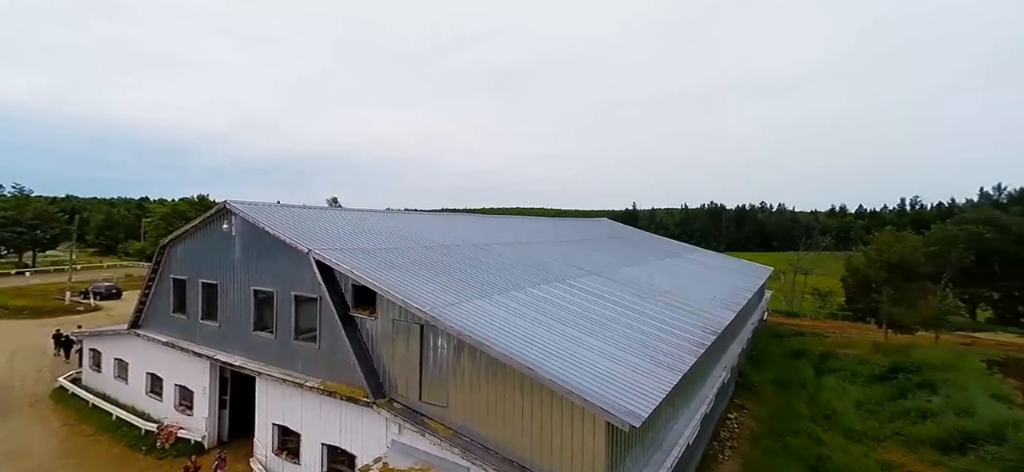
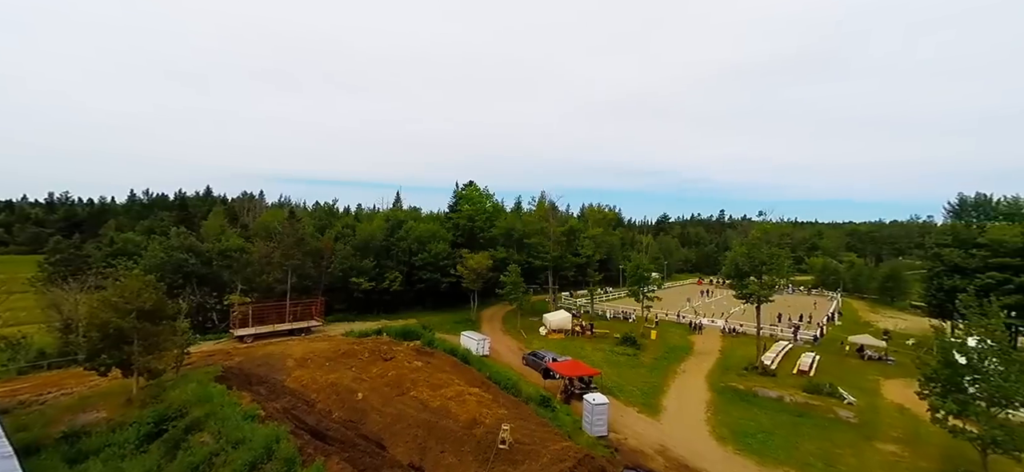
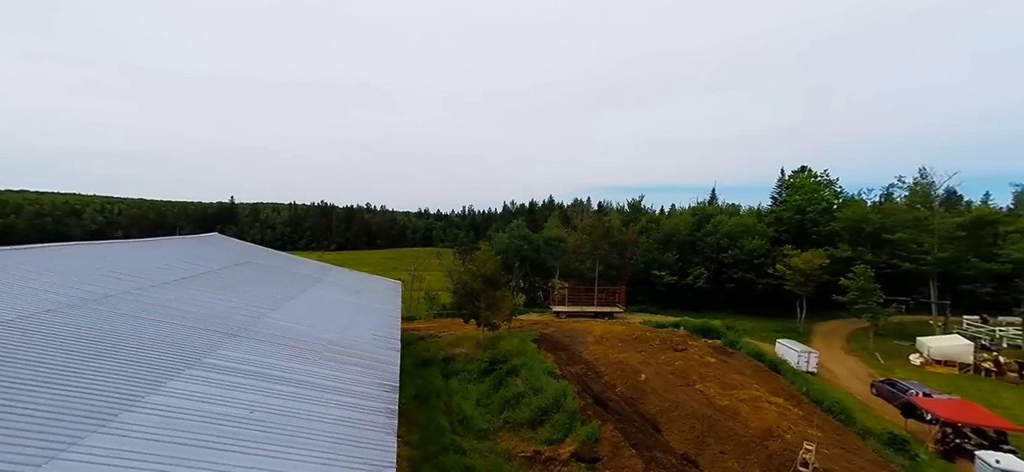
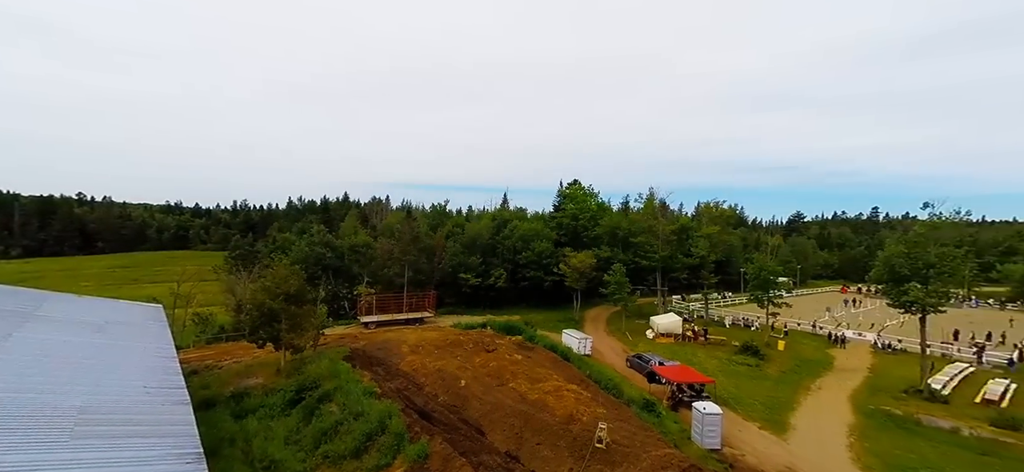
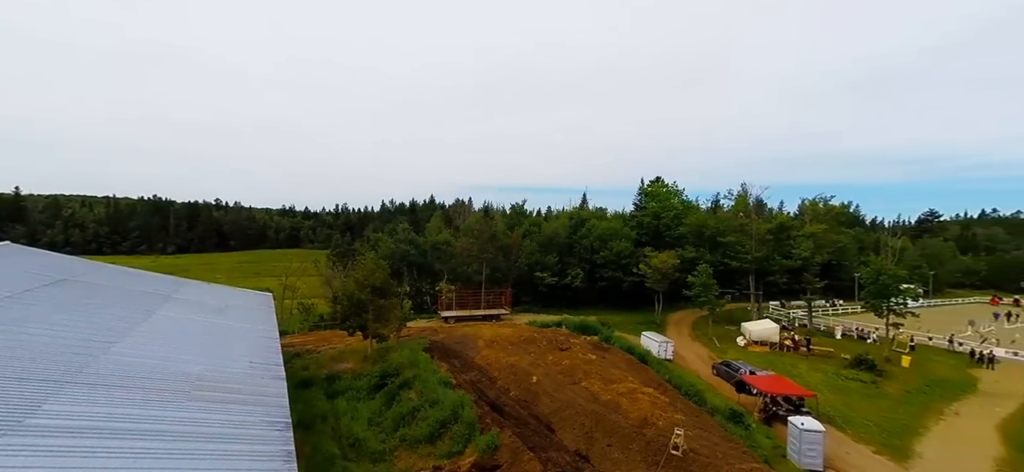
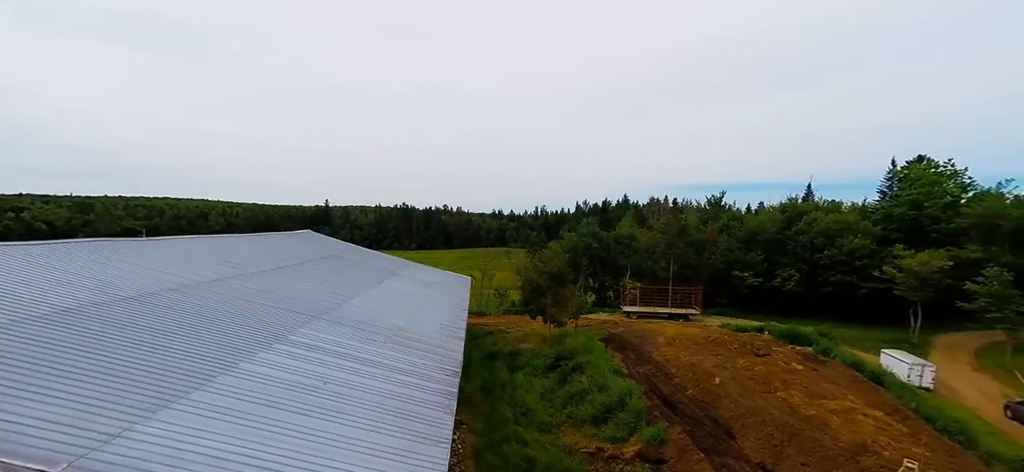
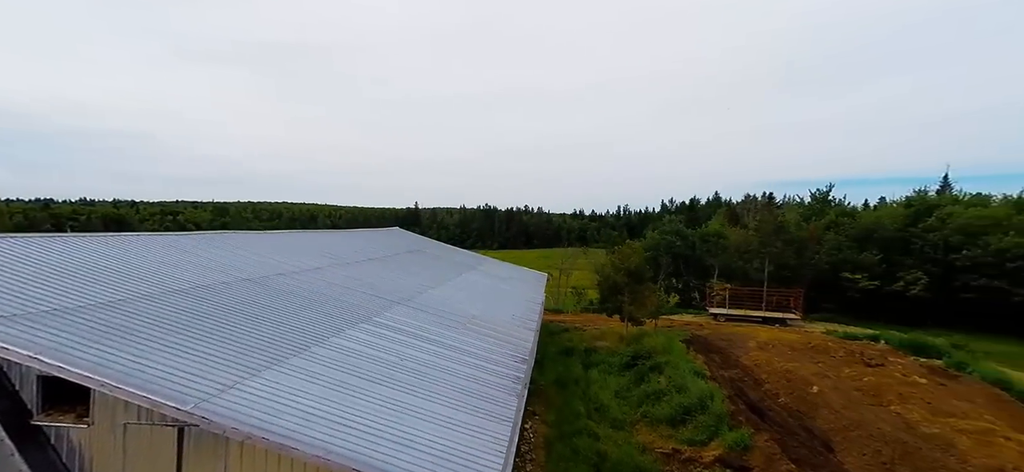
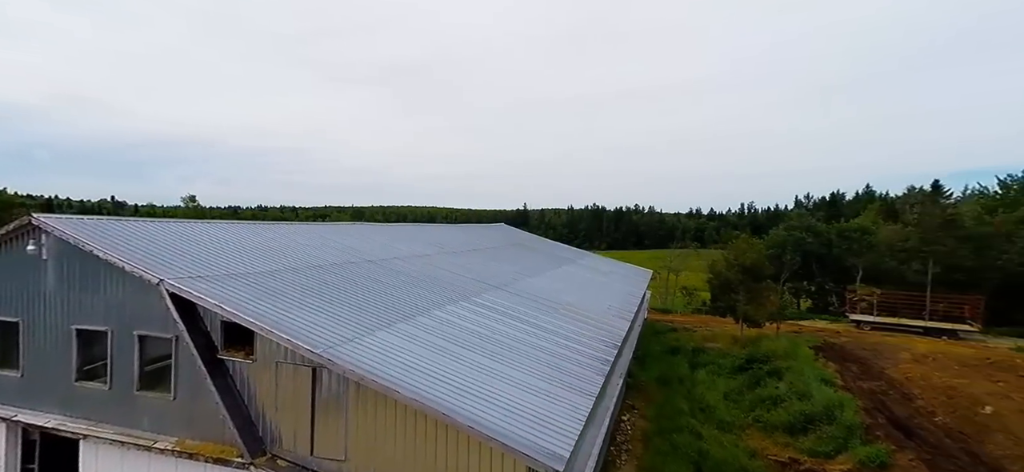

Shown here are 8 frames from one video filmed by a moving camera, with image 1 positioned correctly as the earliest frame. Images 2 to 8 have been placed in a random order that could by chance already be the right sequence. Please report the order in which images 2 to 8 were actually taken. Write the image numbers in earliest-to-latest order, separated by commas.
8, 7, 6, 3, 5, 4, 2
